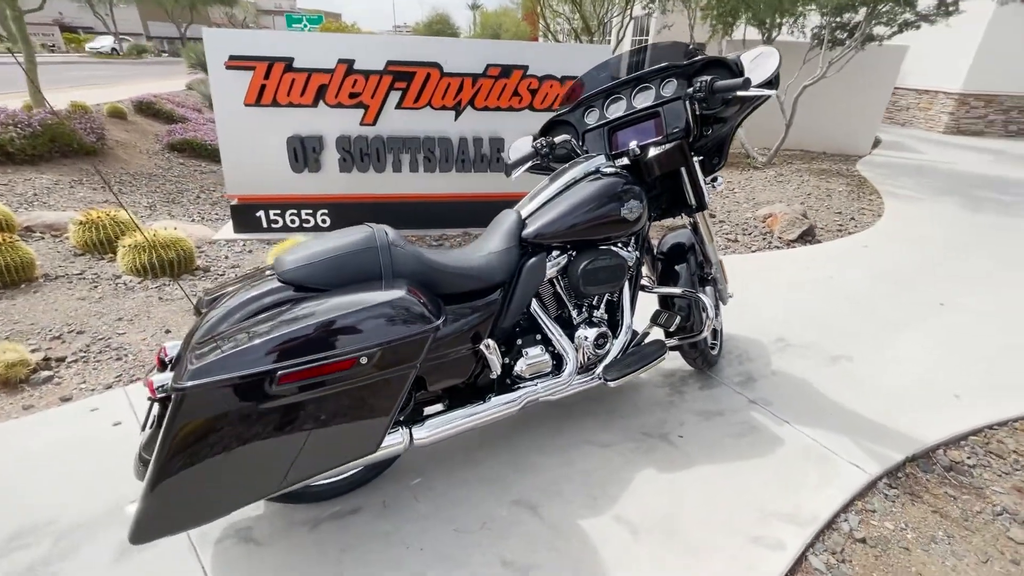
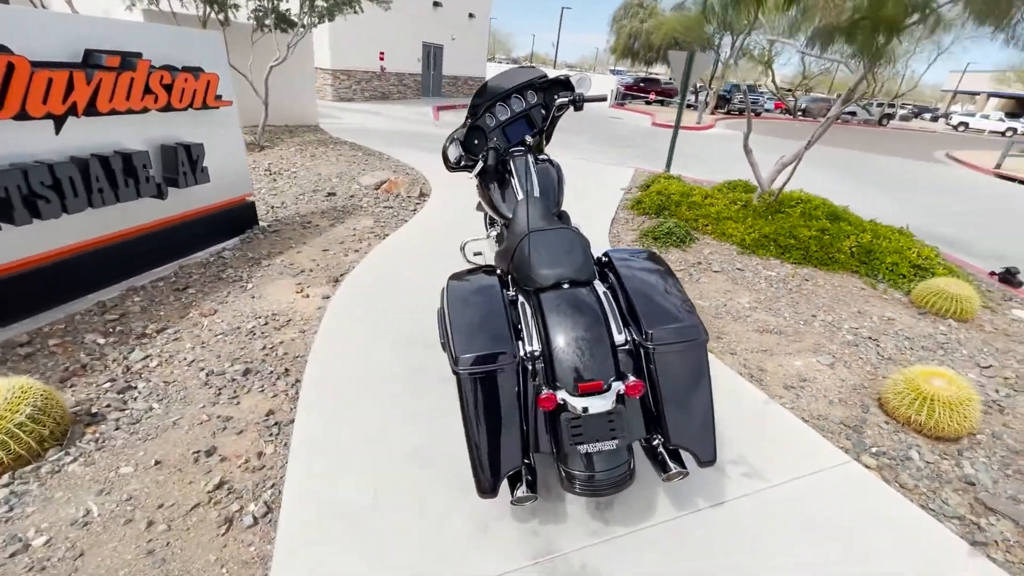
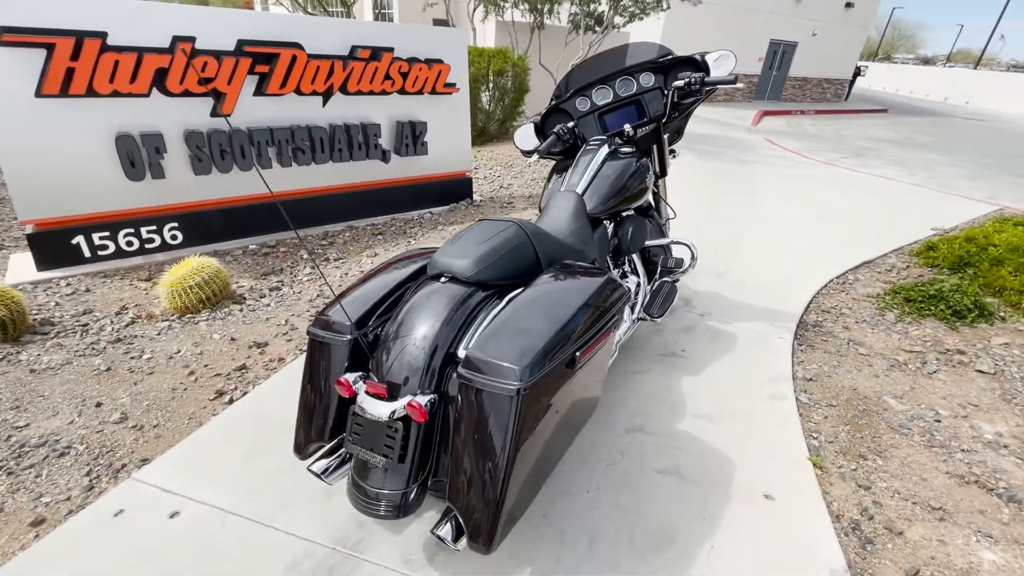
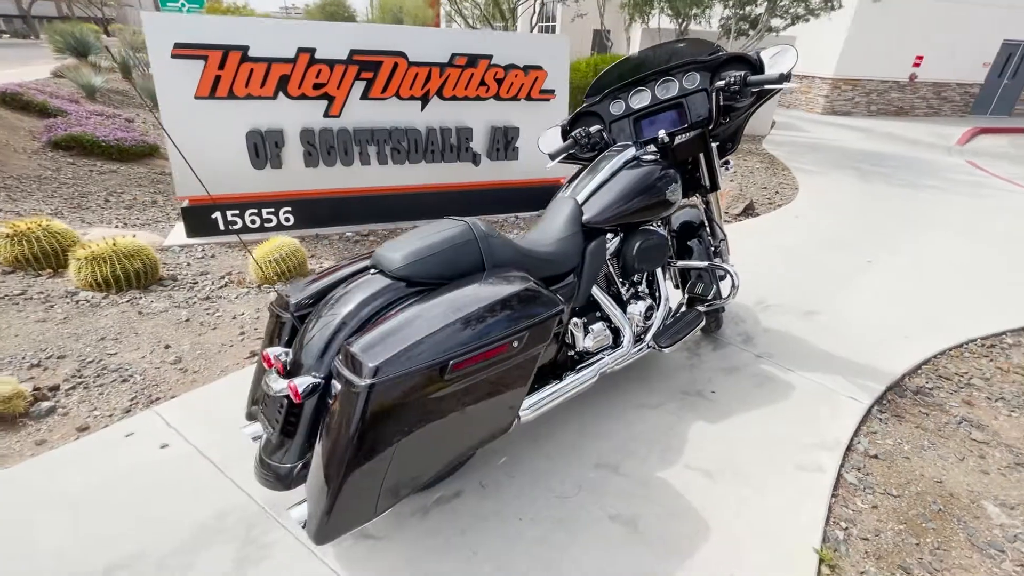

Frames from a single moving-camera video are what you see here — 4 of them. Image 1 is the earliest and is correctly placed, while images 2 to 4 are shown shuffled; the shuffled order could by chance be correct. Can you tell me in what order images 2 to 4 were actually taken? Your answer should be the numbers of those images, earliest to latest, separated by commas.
4, 3, 2
